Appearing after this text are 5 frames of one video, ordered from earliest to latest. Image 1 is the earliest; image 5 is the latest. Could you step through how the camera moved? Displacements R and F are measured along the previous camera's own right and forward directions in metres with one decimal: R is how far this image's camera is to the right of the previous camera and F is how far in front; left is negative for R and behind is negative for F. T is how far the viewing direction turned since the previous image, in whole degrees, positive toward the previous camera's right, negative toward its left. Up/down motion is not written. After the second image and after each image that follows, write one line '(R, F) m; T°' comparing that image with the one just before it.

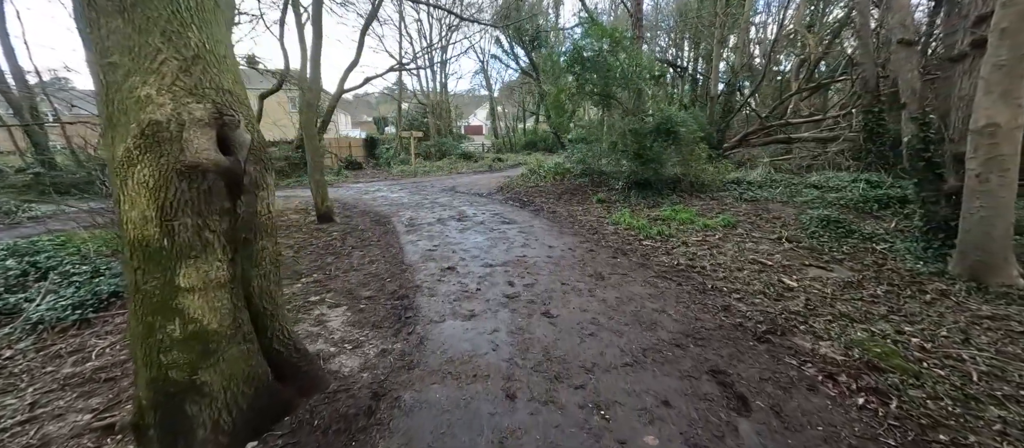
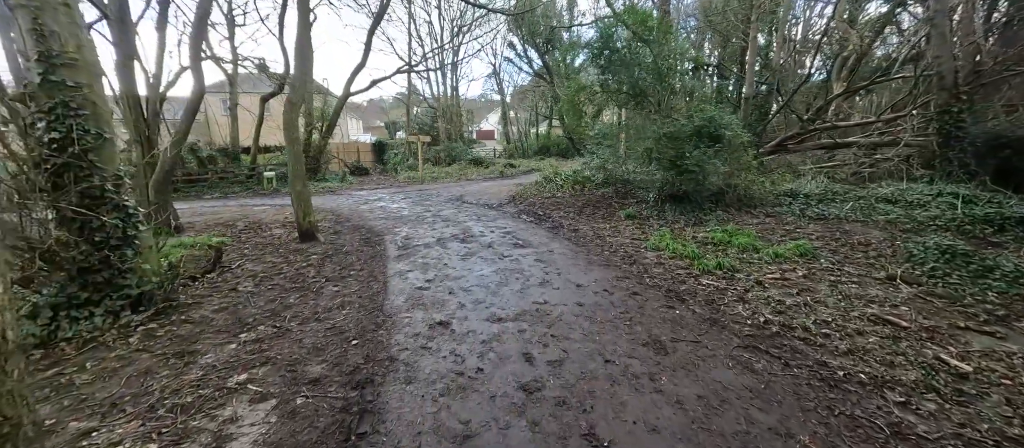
(-0.1, +1.2) m; -2°
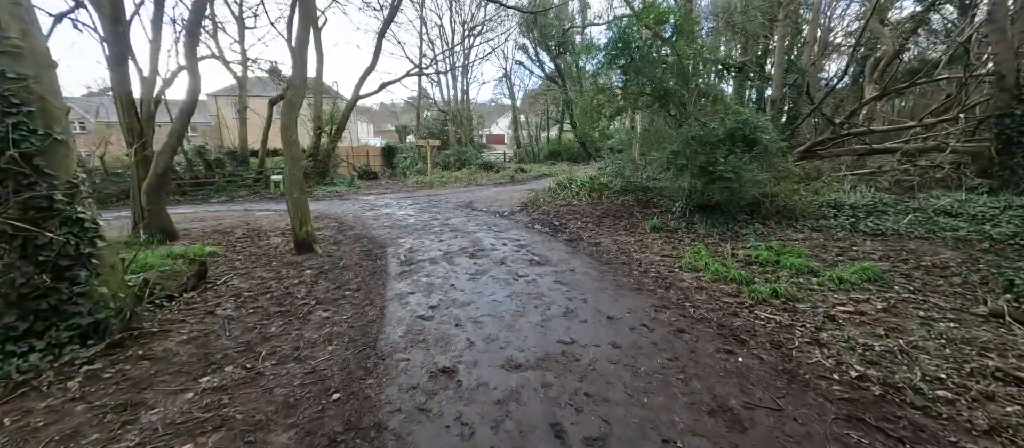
(-0.1, +0.6) m; -1°
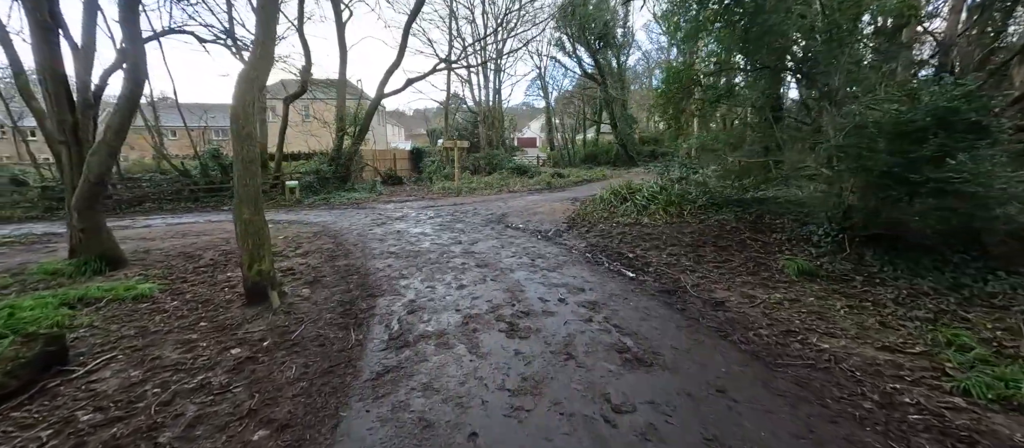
(-0.3, +2.2) m; -5°
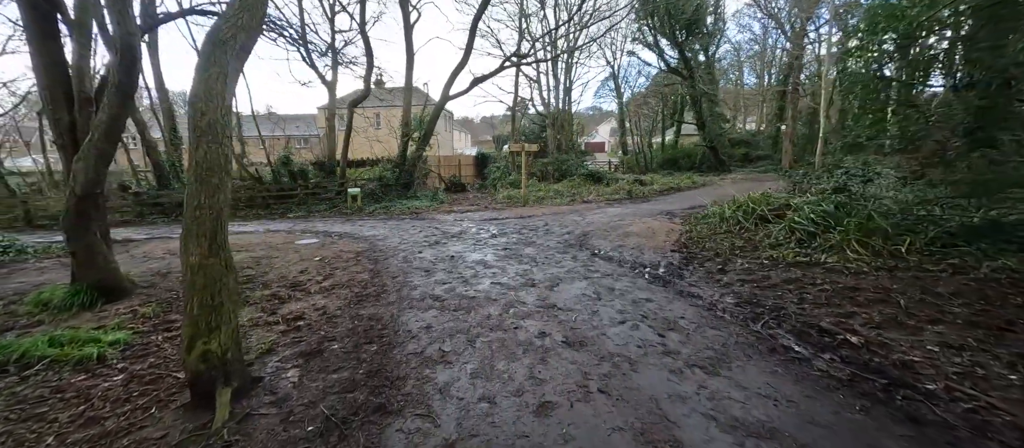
(-0.4, +1.9) m; -10°
